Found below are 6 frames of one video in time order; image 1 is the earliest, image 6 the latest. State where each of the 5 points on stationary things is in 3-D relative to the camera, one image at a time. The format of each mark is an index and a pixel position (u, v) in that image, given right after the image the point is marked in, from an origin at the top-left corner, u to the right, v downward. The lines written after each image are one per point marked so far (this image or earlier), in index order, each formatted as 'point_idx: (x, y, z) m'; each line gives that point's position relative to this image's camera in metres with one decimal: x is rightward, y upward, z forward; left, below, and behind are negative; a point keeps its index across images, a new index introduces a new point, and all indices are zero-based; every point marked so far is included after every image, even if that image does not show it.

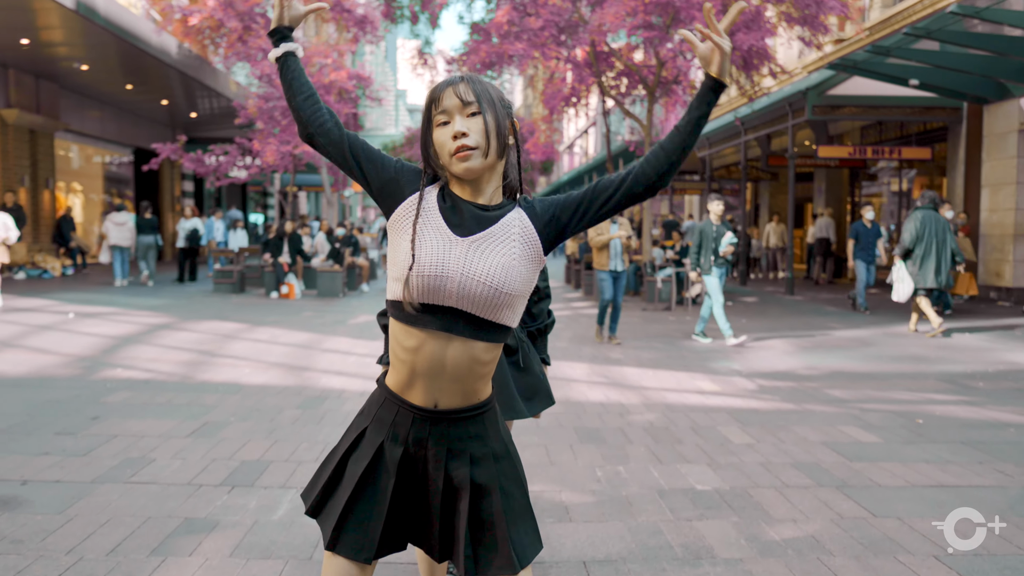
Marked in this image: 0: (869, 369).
0: (+4.1, -0.9, +8.8) m
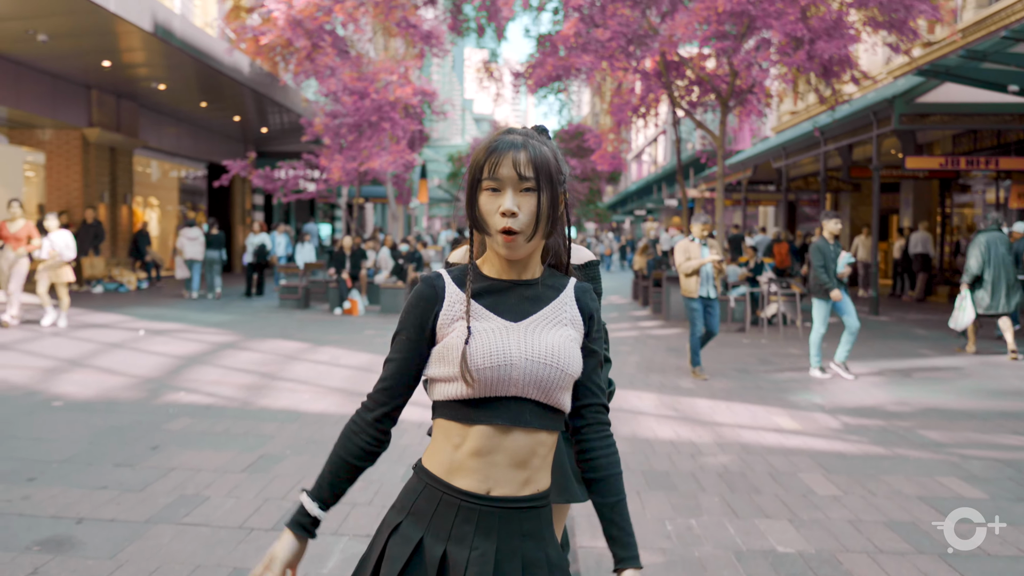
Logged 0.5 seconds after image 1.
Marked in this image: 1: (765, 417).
0: (+4.8, -1.3, +8.1) m
1: (+2.5, -1.2, +7.2) m
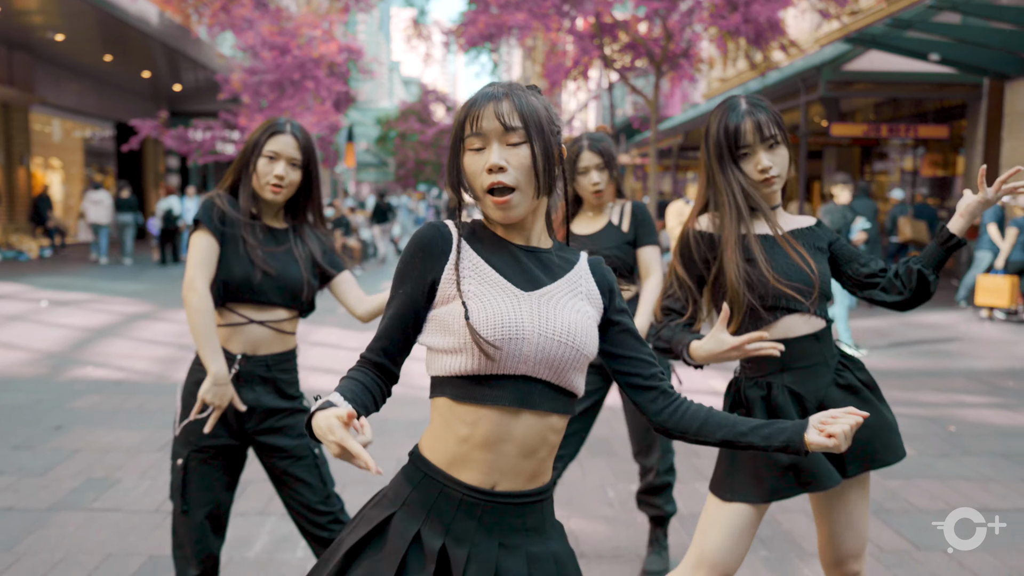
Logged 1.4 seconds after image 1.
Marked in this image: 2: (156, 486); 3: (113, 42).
0: (+4.1, -0.9, +8.3) m
1: (+1.9, -0.9, +7.2) m
2: (-2.0, -1.1, +4.1) m
3: (-10.5, +6.5, +19.9) m
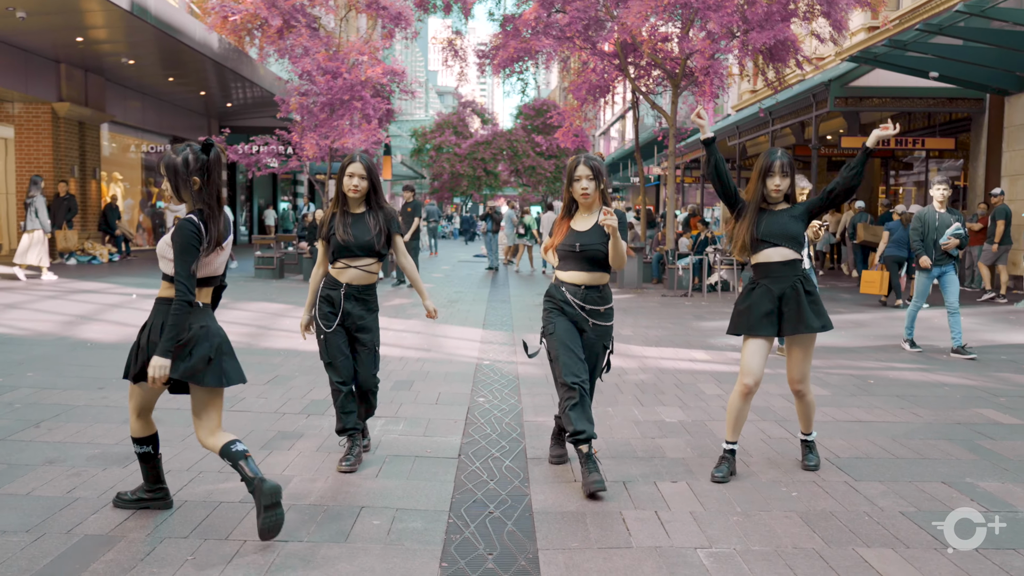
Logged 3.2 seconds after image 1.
0: (+4.4, -0.7, +9.8) m
1: (+2.1, -0.7, +8.8) m
2: (-1.9, -0.9, +5.9) m
3: (-9.7, +6.5, +22.1) m
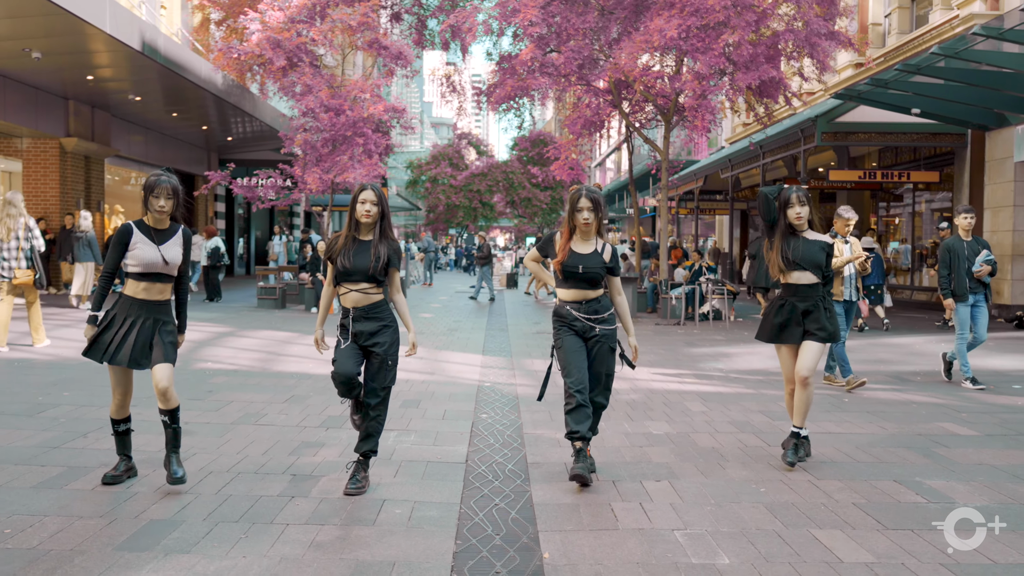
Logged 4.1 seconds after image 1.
0: (+4.3, -1.1, +10.4) m
1: (+2.0, -1.1, +9.4) m
2: (-1.9, -1.1, +6.4) m
3: (-9.8, +5.6, +22.9) m
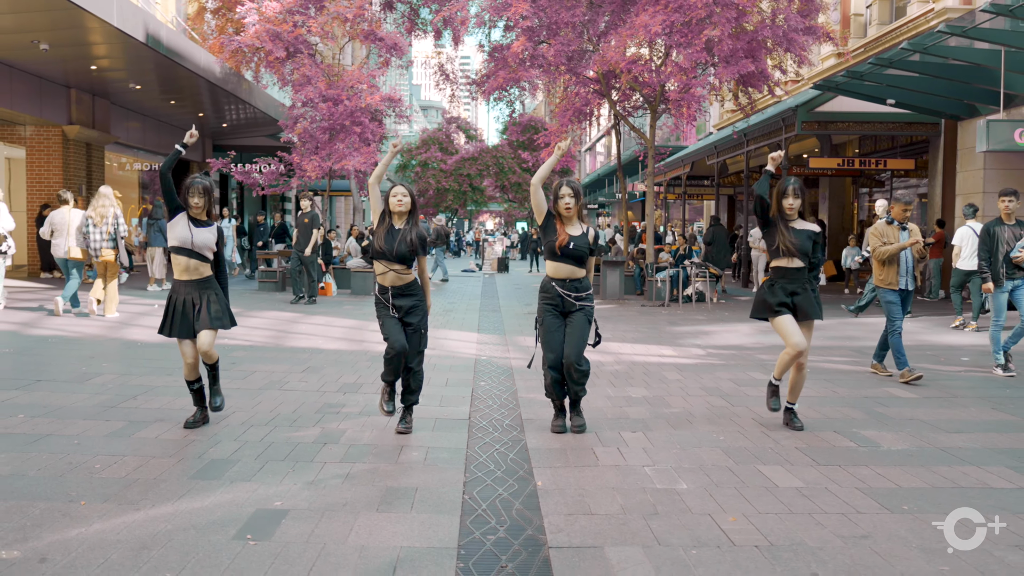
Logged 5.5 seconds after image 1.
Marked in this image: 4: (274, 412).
0: (+4.3, -0.8, +11.2) m
1: (+2.0, -0.8, +10.2) m
2: (-1.9, -0.9, +7.2) m
3: (-10.0, +6.1, +23.4) m
4: (-1.8, -1.0, +5.8) m
